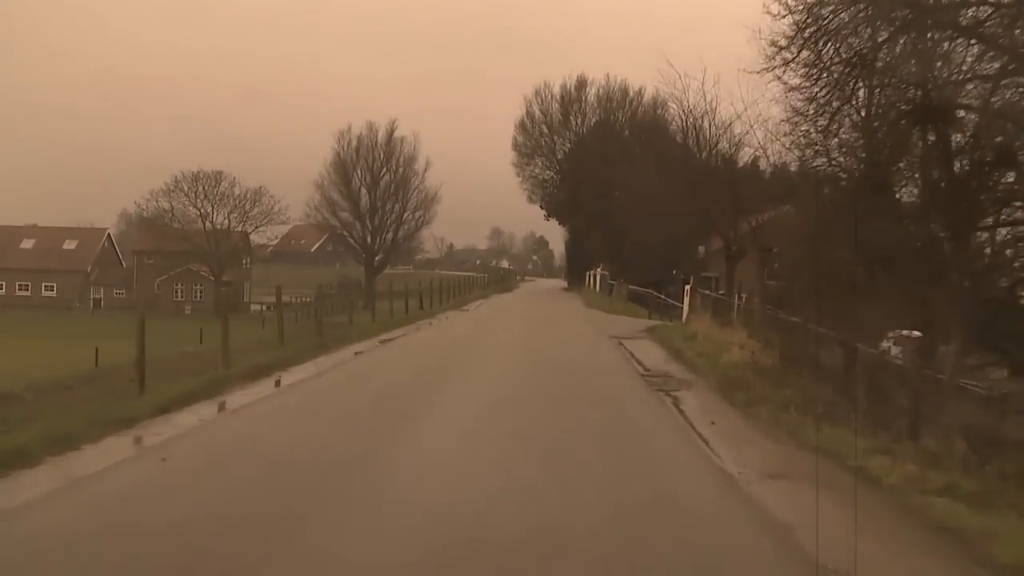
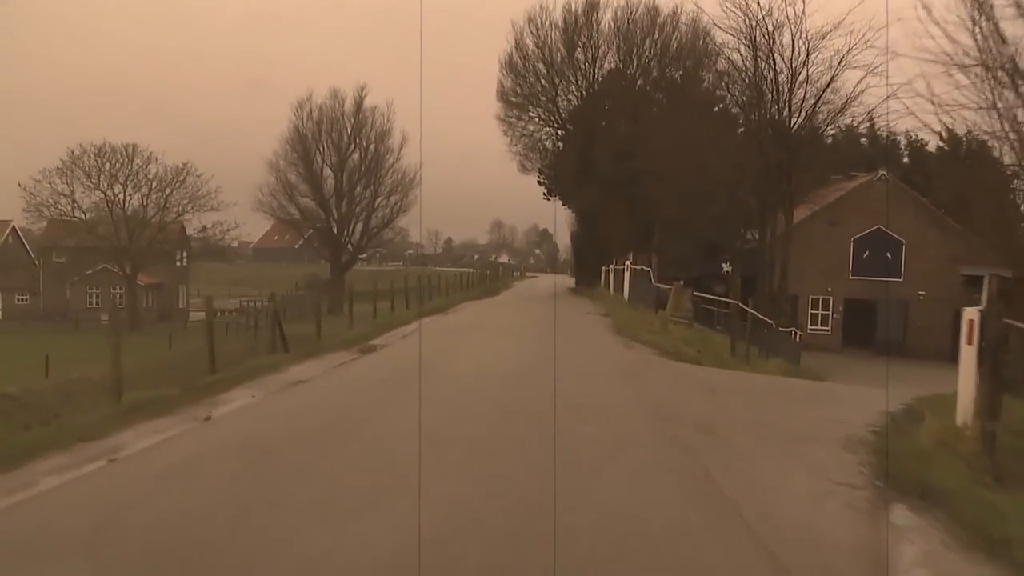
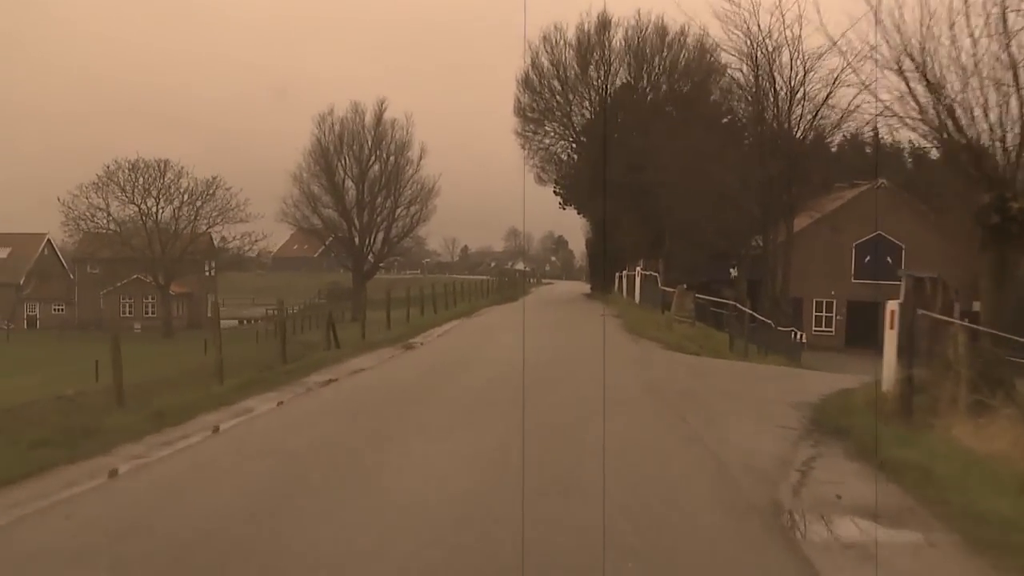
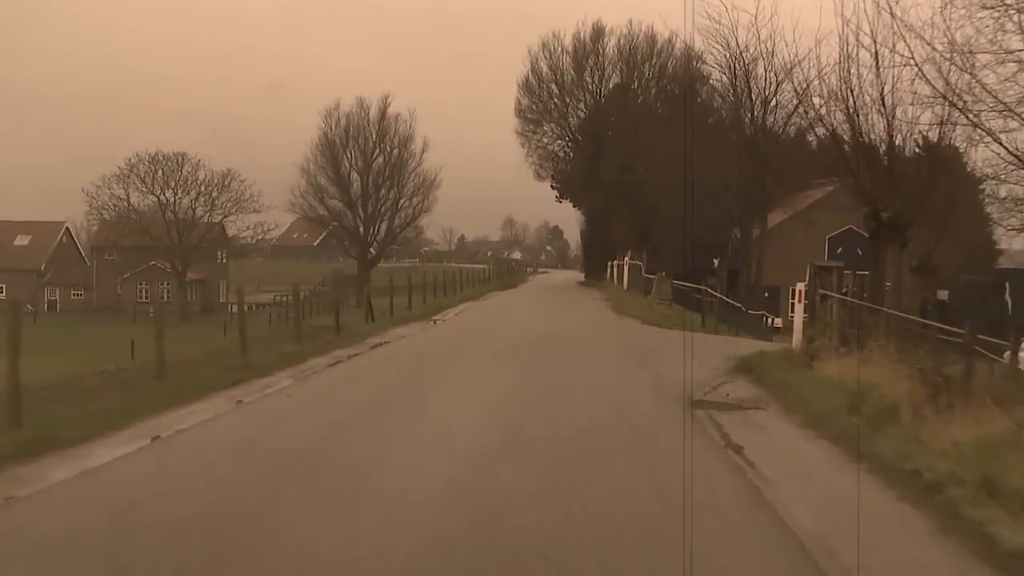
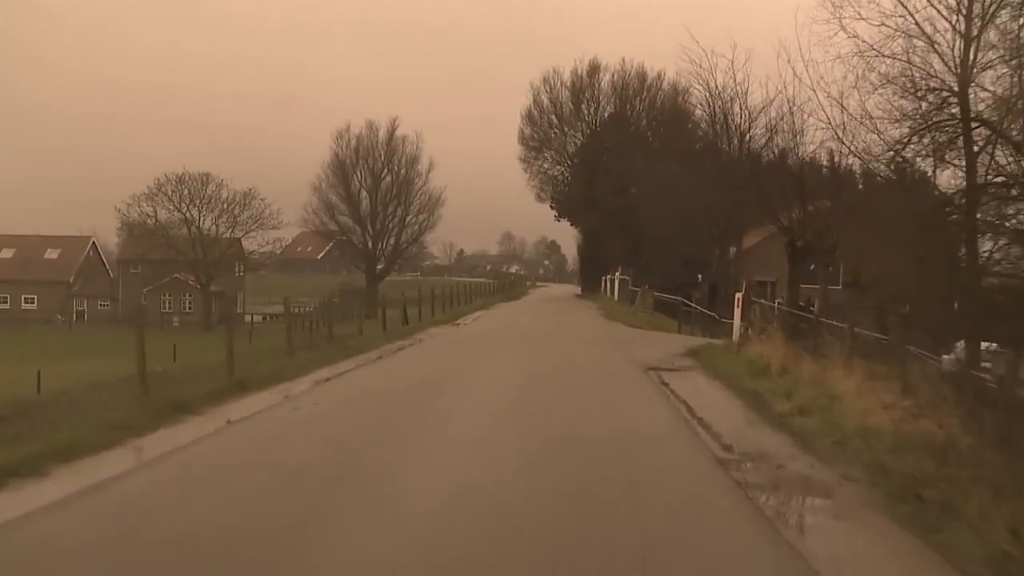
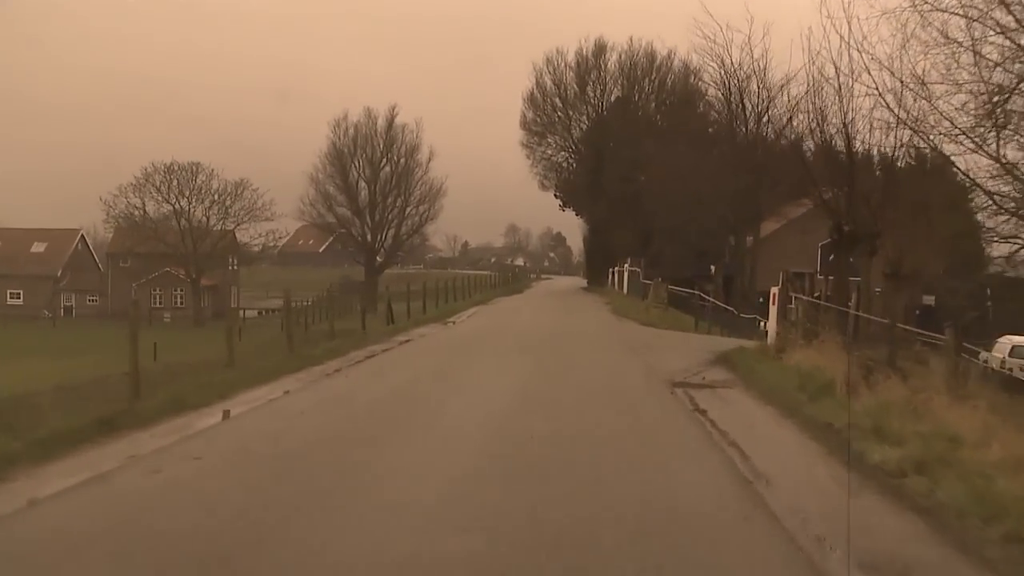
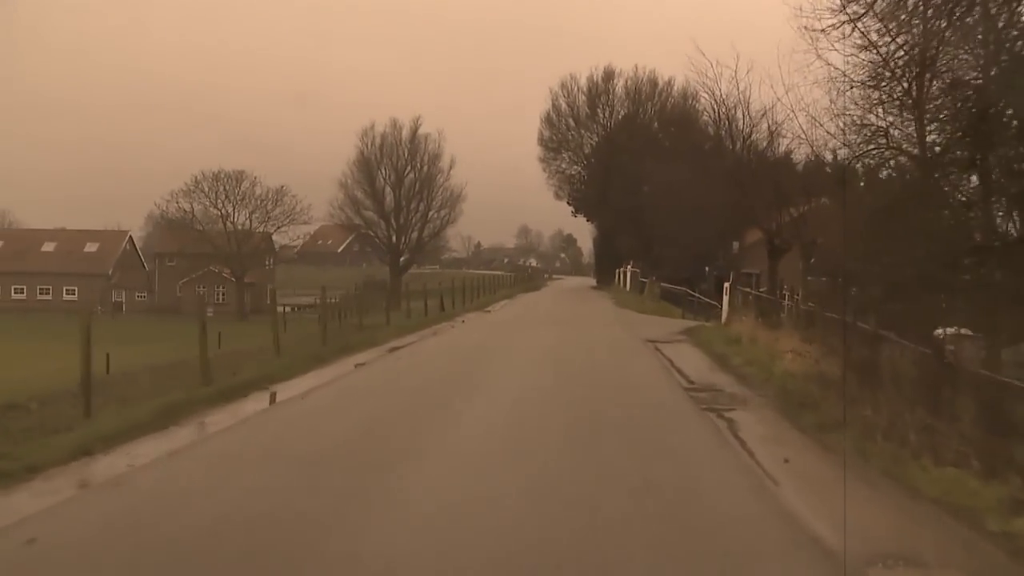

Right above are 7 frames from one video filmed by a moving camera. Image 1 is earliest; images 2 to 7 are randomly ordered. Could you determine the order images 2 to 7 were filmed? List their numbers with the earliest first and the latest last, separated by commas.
7, 5, 6, 4, 3, 2
